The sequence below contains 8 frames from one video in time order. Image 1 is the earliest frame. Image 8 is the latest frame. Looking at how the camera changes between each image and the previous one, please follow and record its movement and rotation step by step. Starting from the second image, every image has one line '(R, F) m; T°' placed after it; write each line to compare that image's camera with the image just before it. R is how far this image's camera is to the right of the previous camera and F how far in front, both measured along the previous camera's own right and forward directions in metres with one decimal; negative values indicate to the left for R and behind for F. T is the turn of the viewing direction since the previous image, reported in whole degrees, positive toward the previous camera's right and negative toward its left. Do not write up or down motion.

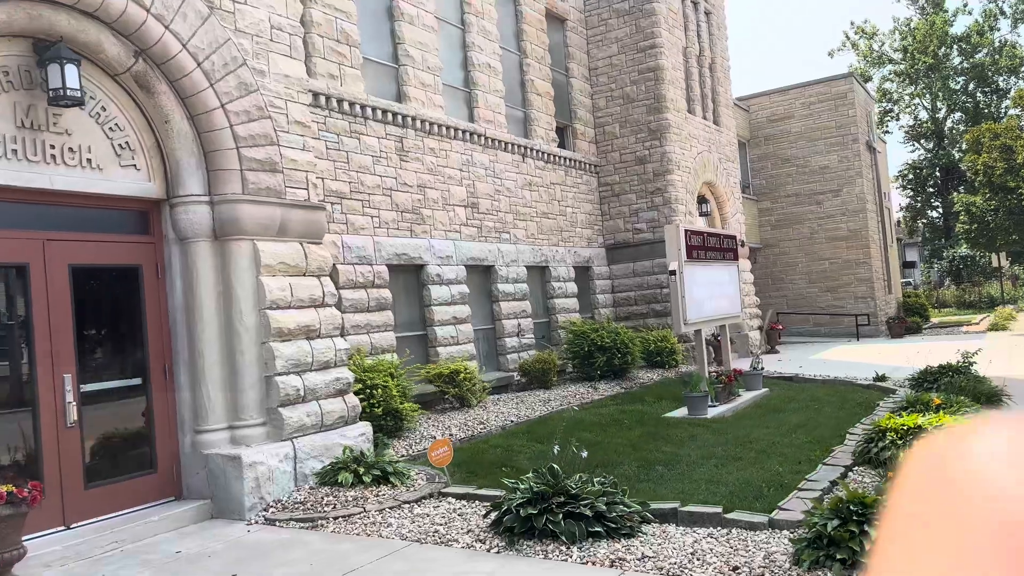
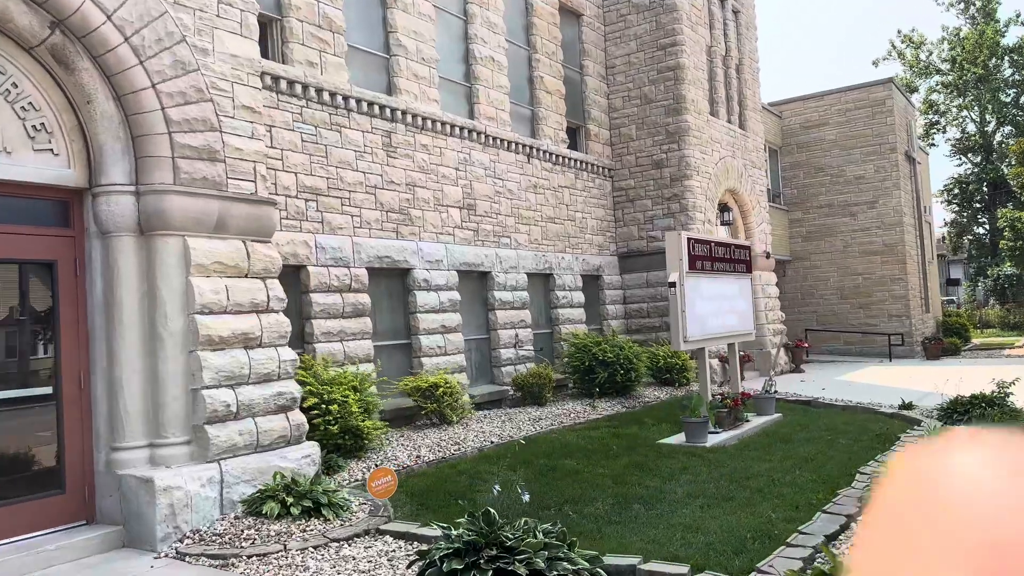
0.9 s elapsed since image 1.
(+0.5, +0.8) m; -2°
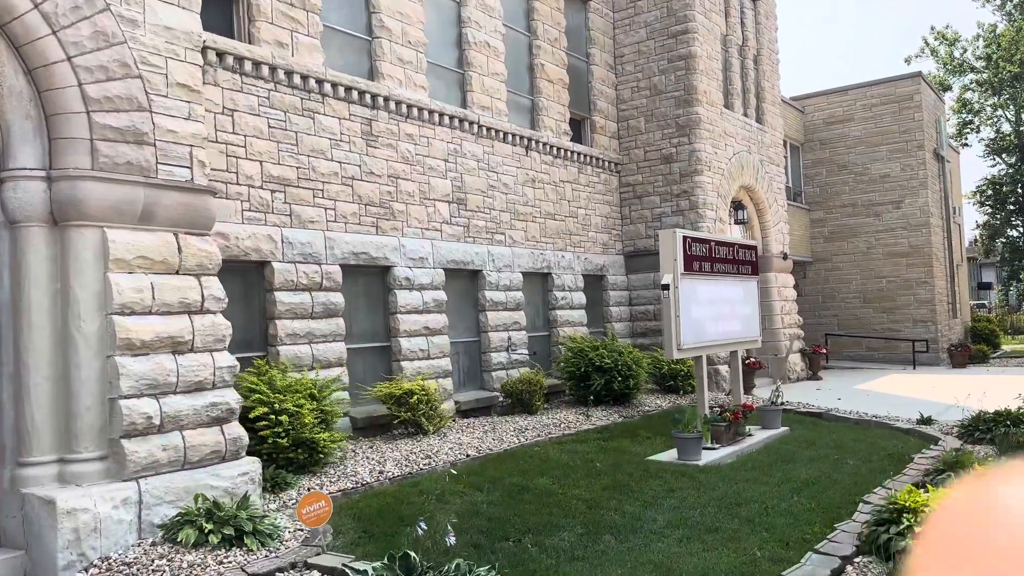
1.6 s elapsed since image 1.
(+0.4, +0.7) m; -2°
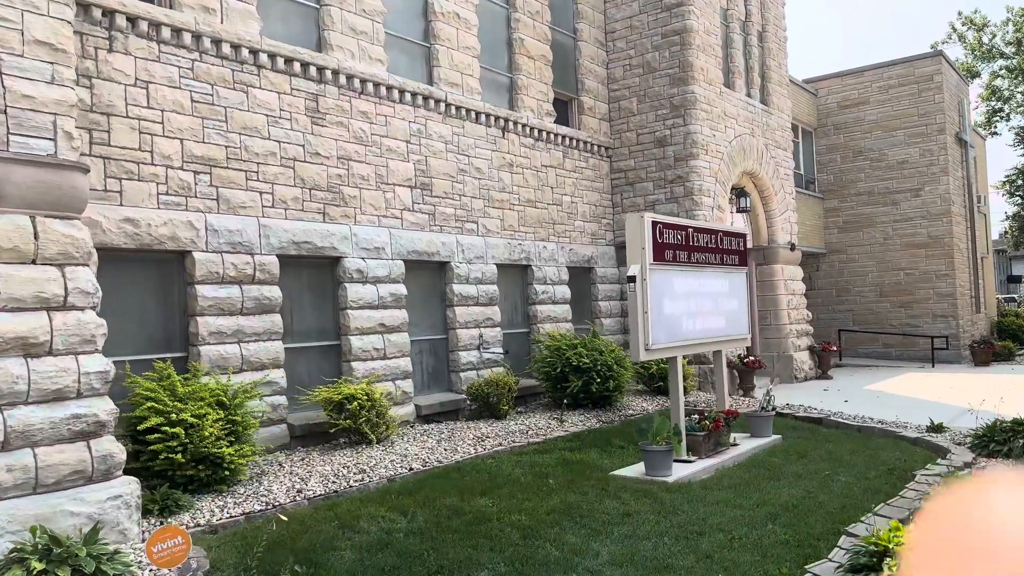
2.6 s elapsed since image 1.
(+0.6, +0.9) m; -1°
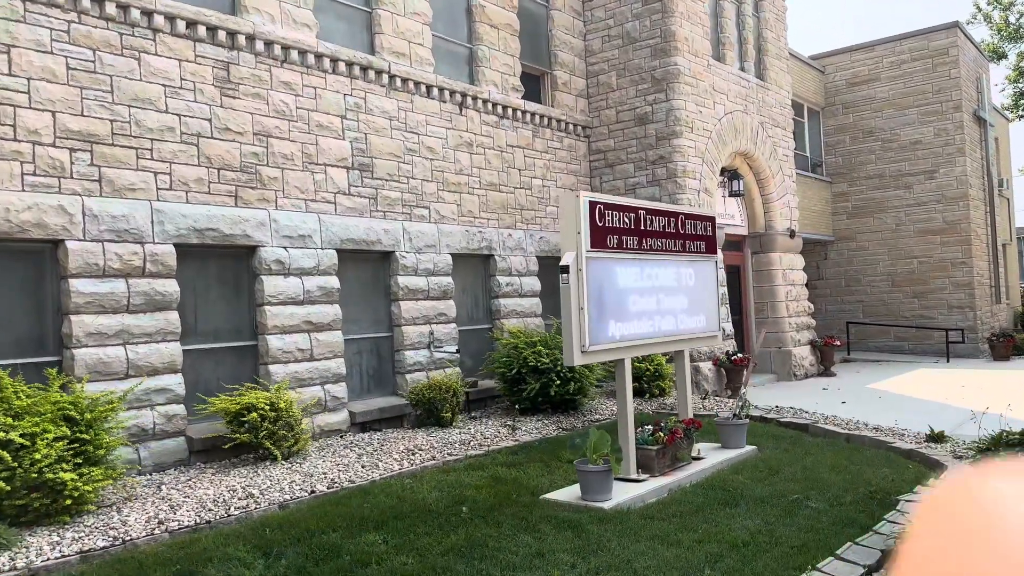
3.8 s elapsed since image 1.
(+0.7, +1.0) m; -1°
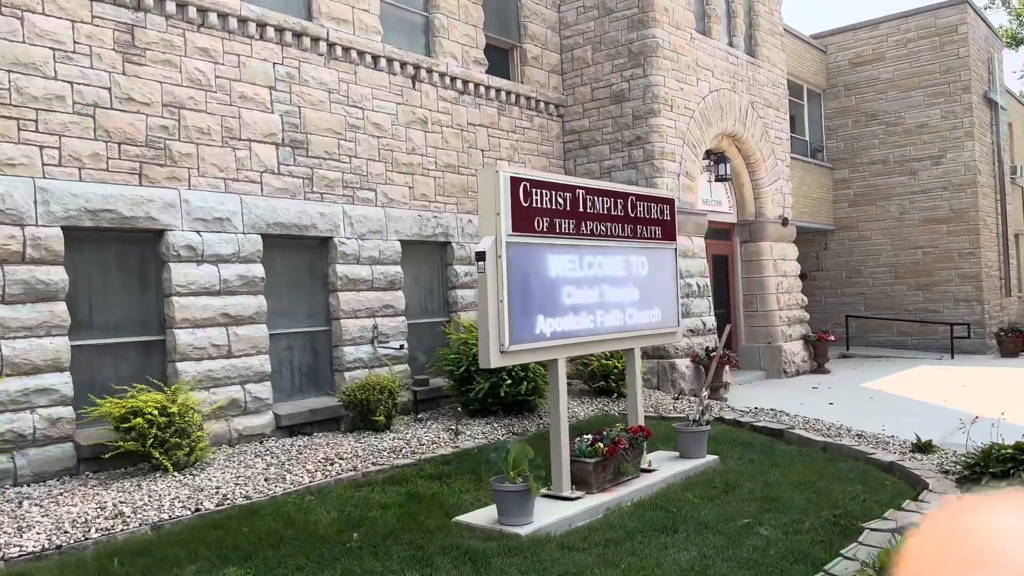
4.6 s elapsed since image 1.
(+0.6, +0.8) m; -1°
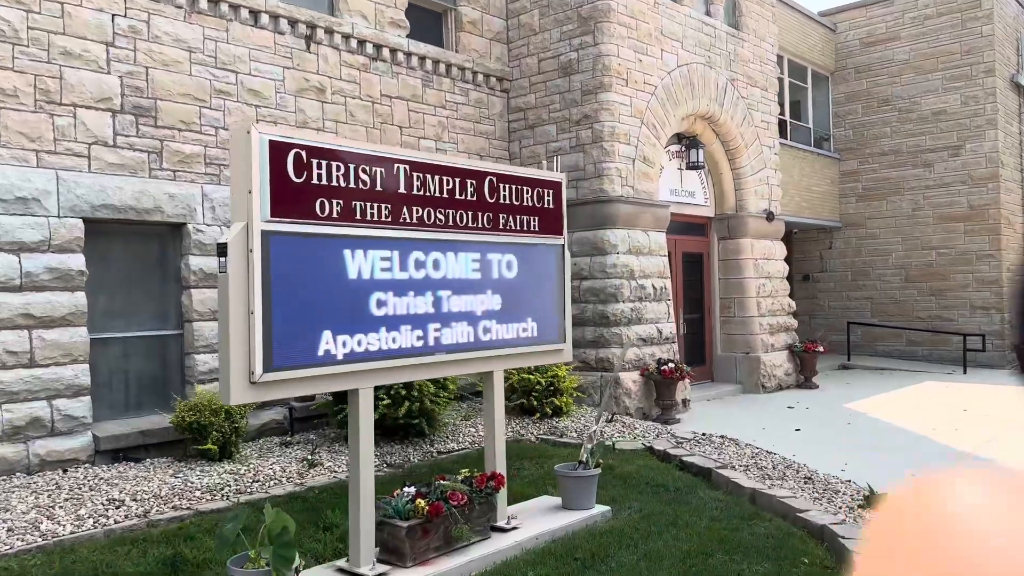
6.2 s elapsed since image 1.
(+1.1, +1.4) m; -2°
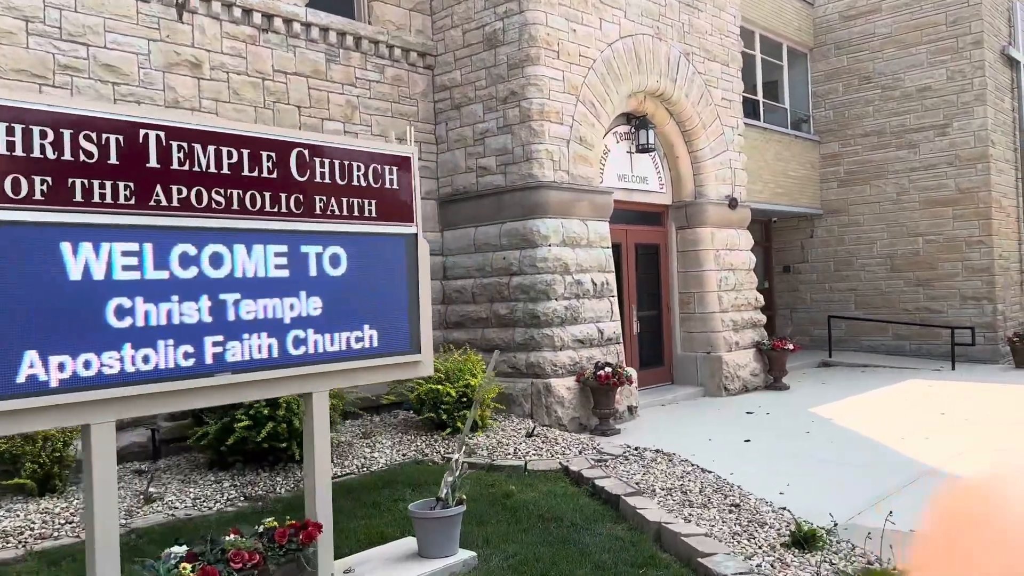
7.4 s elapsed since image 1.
(+0.8, +1.0) m; -1°
